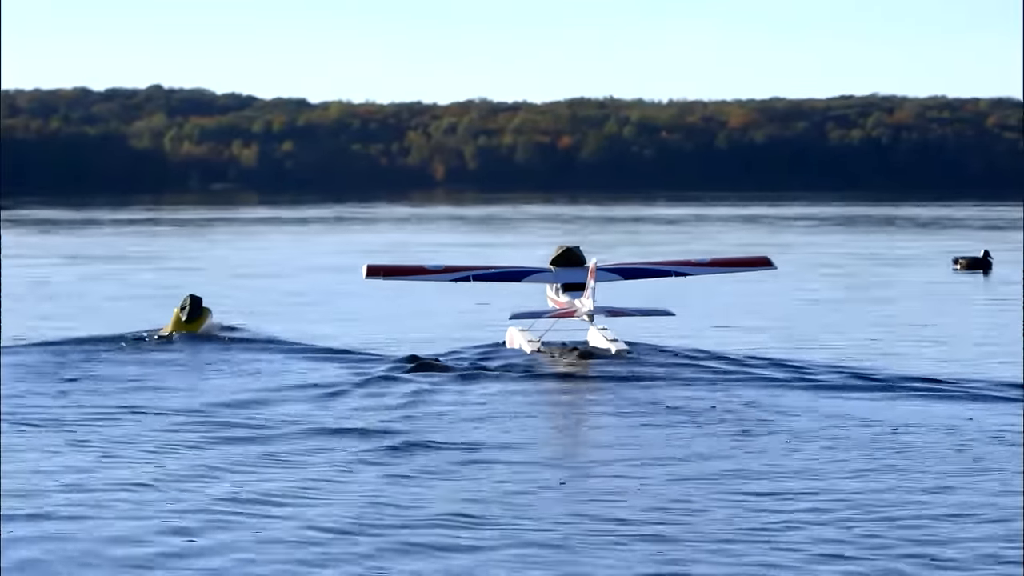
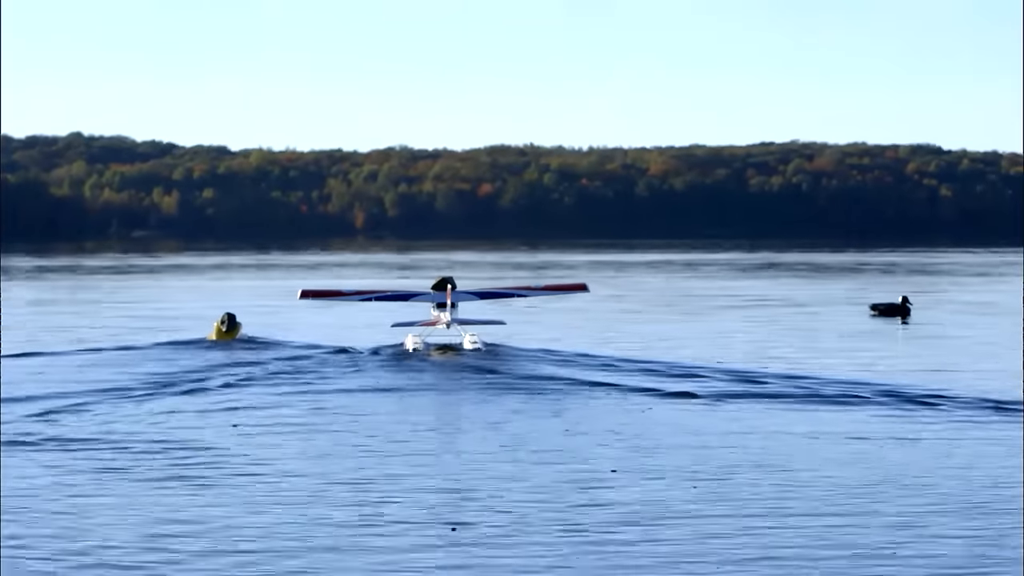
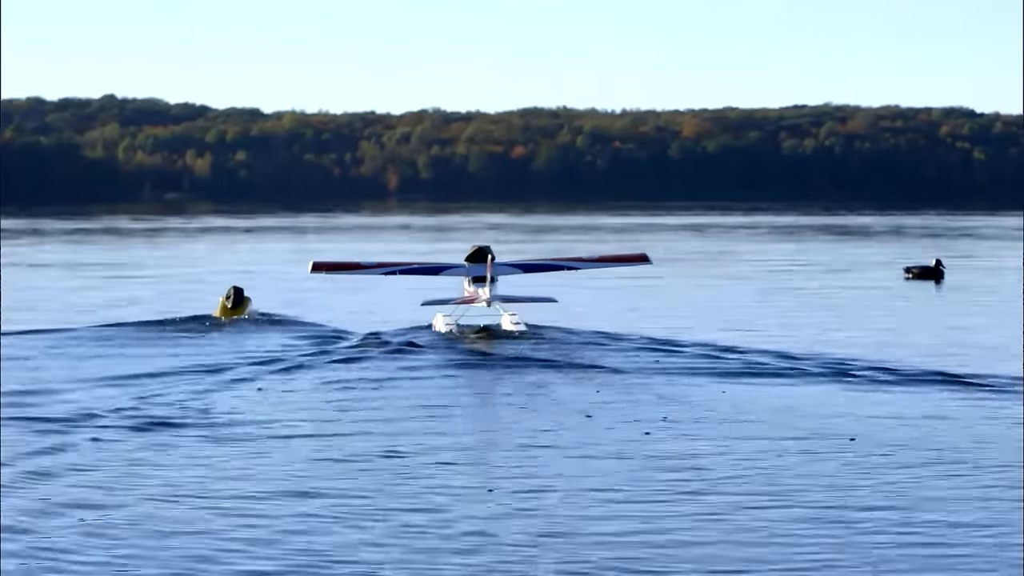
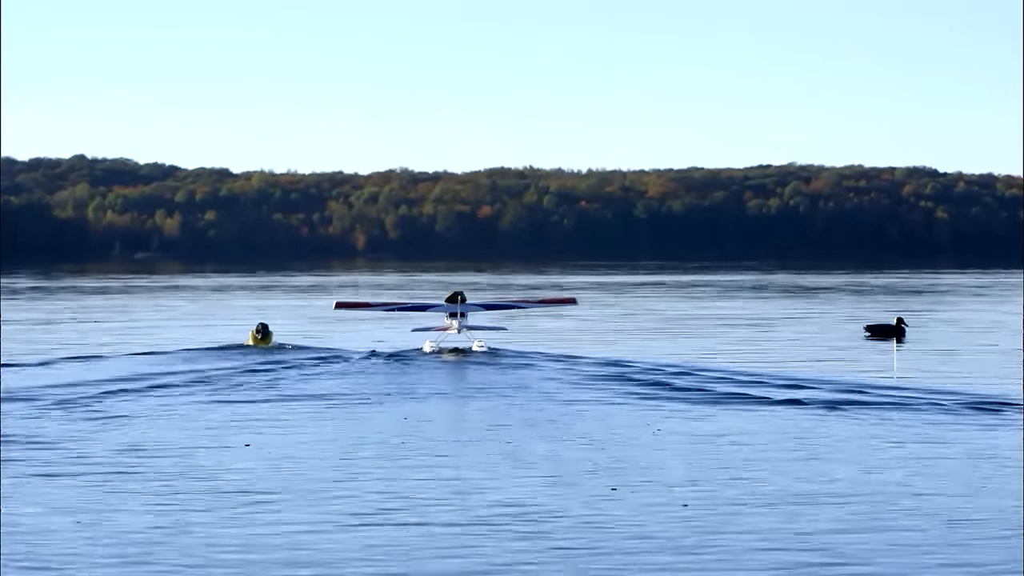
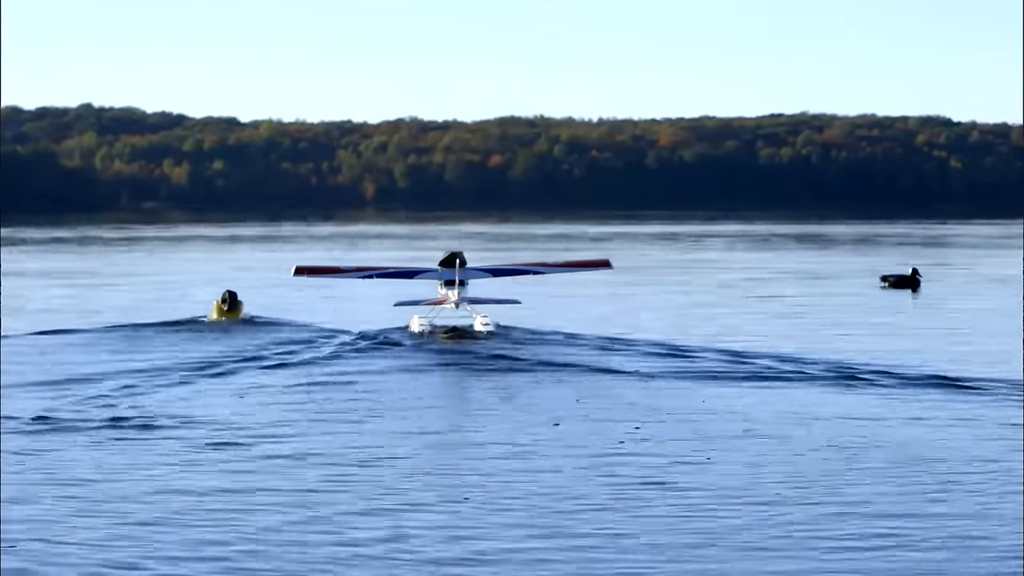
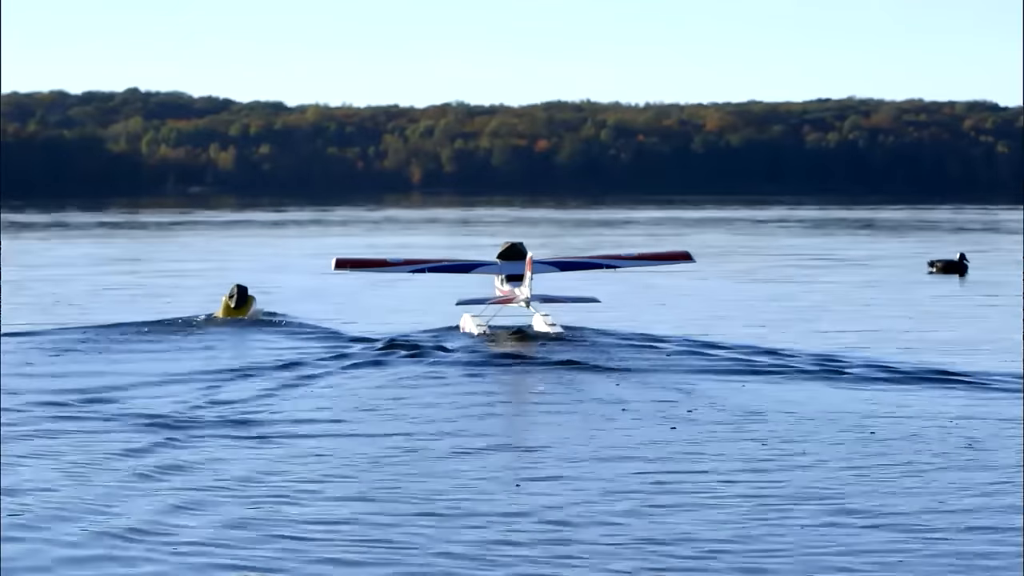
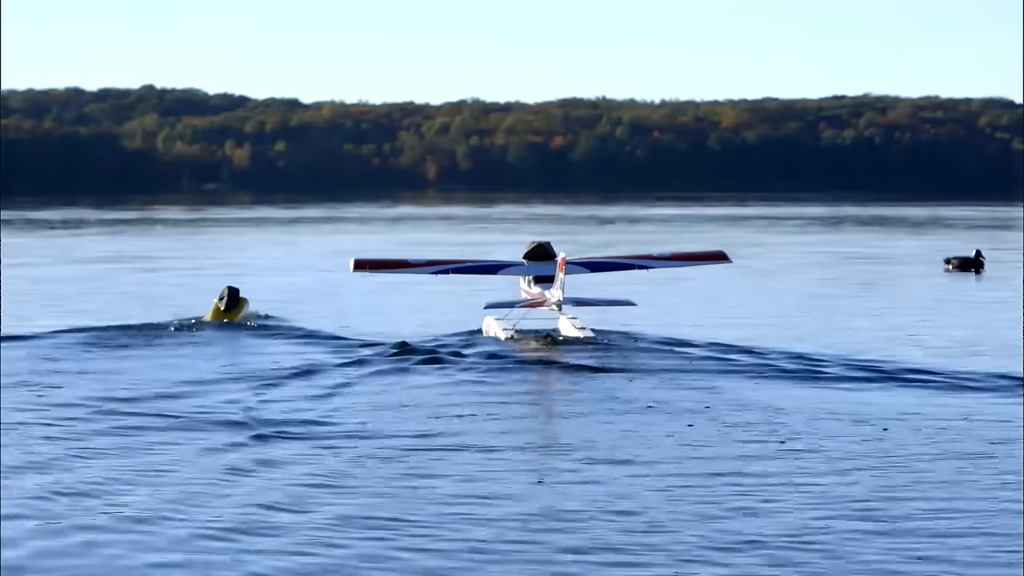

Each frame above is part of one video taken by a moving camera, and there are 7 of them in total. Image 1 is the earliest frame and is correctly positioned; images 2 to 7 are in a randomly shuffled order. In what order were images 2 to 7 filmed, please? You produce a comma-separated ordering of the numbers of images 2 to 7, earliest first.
7, 6, 3, 5, 2, 4
